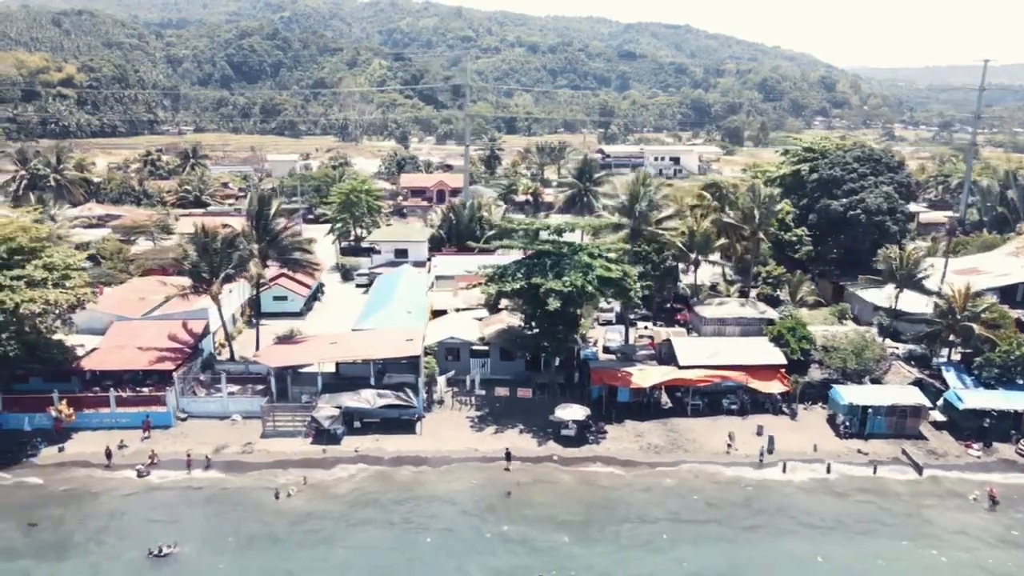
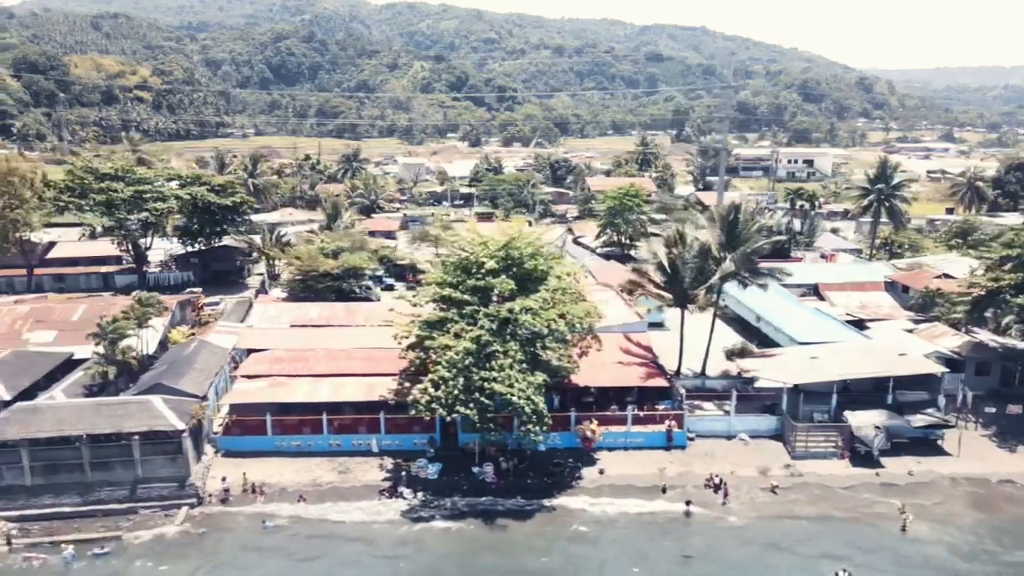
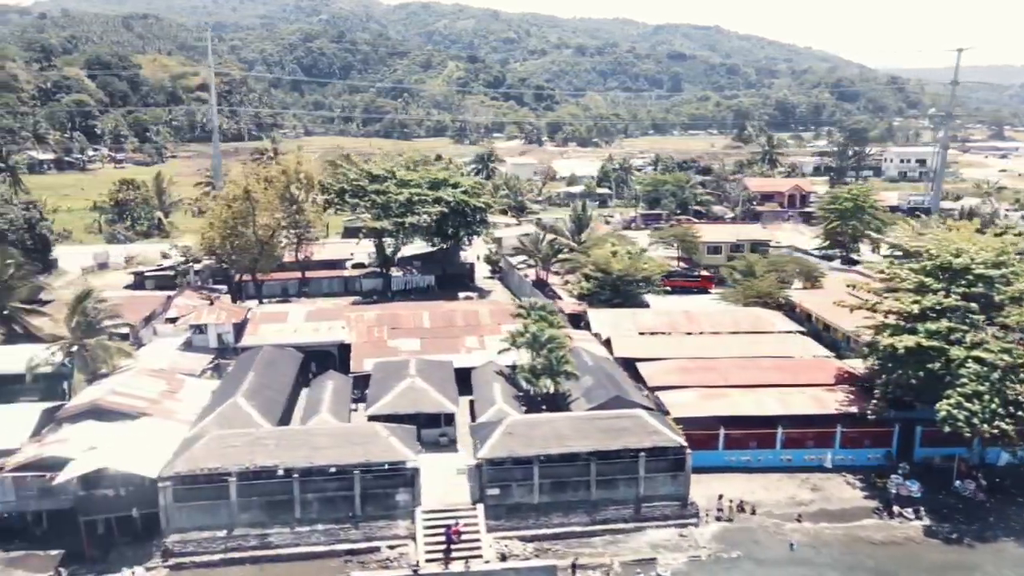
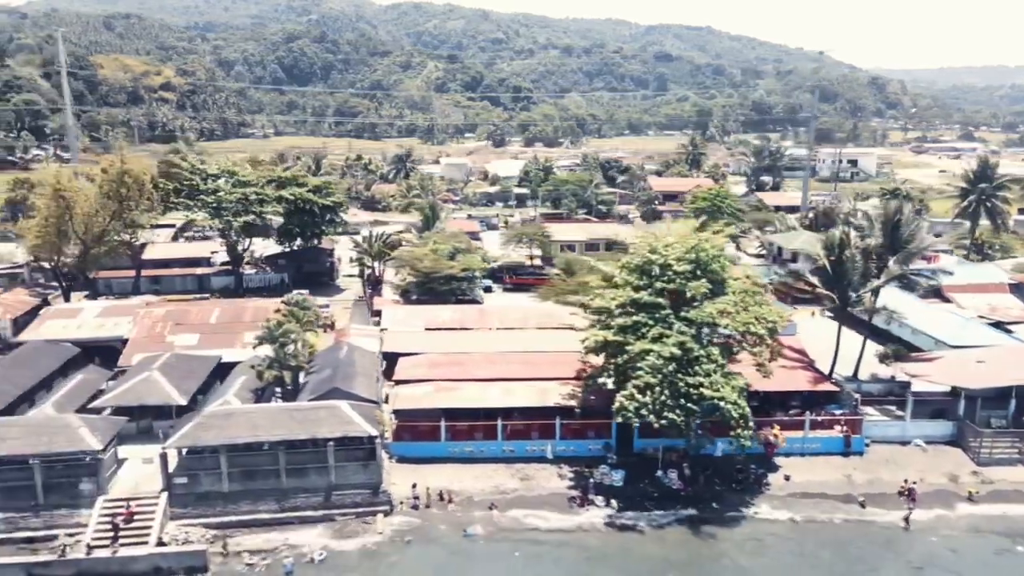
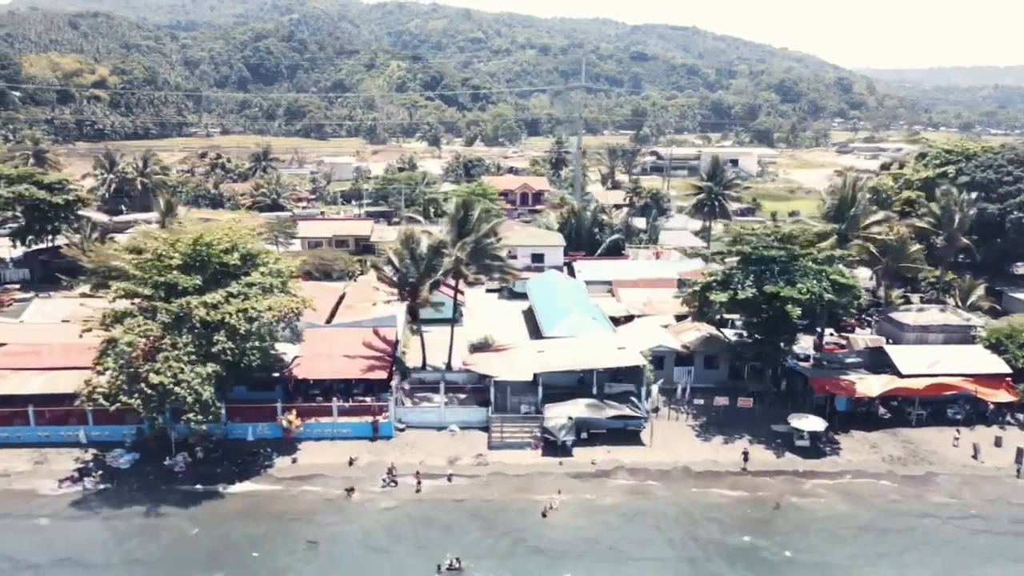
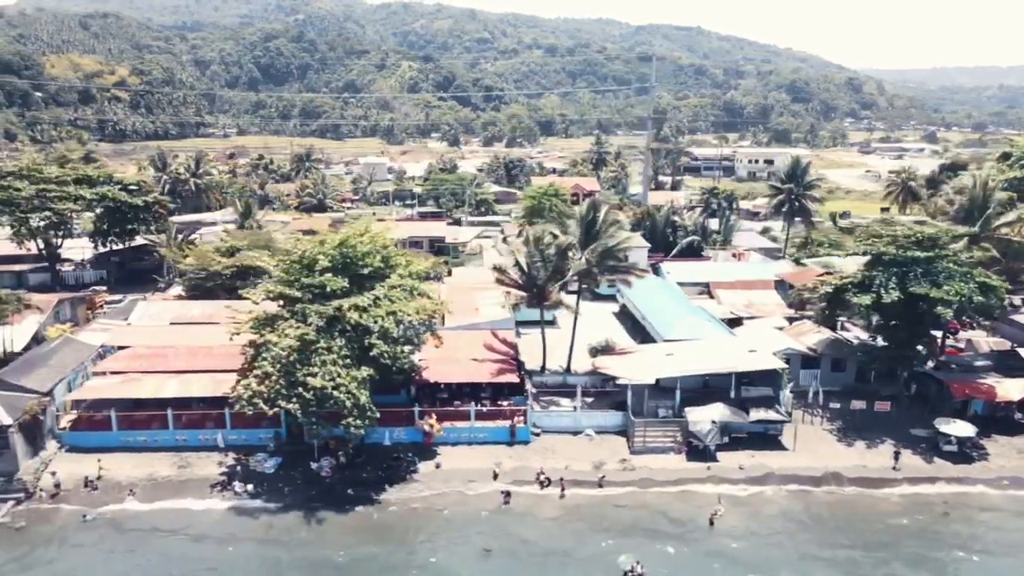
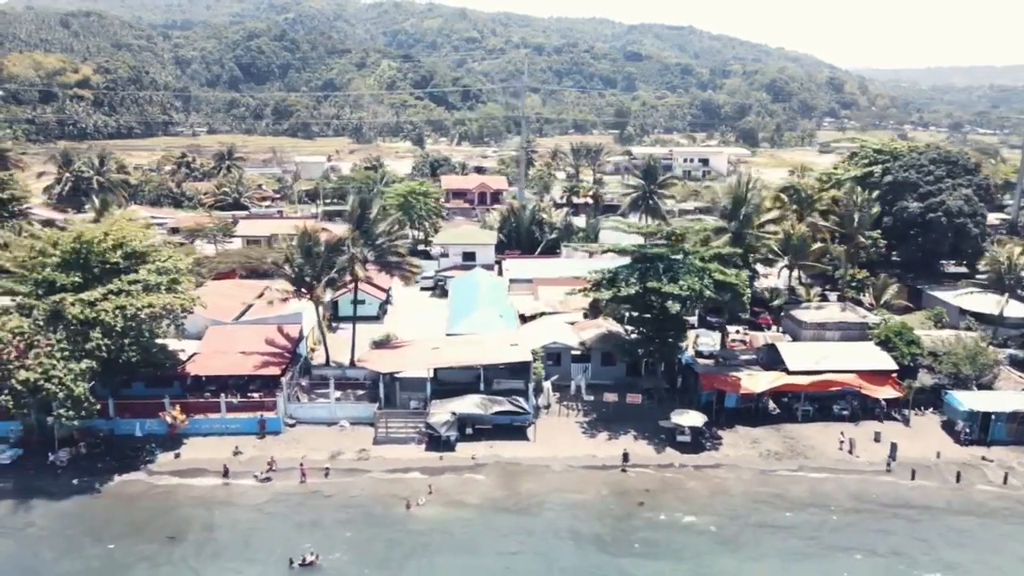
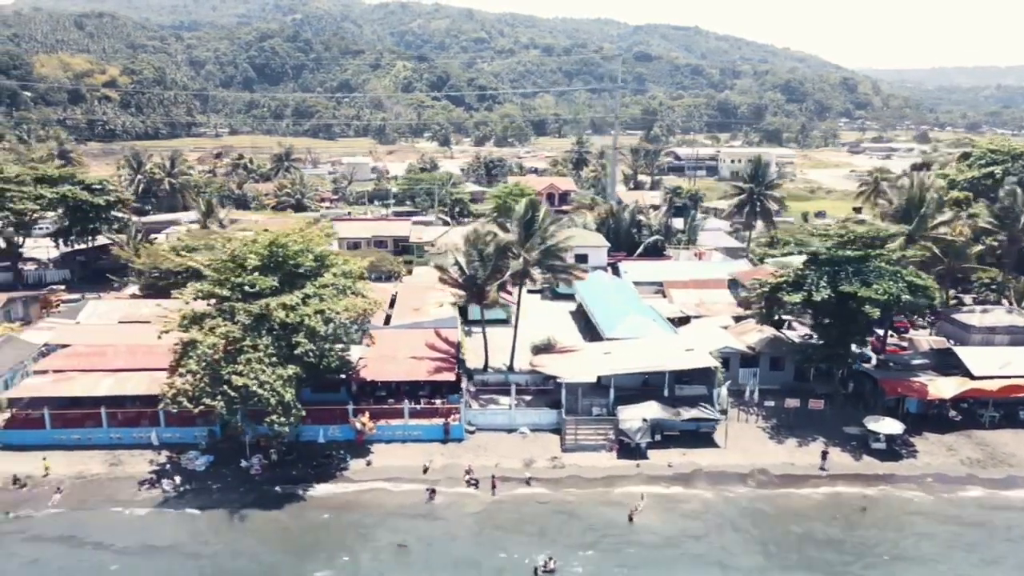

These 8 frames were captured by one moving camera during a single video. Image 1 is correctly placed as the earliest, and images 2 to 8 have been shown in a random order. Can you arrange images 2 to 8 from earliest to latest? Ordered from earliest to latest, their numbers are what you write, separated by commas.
7, 5, 8, 6, 2, 4, 3
